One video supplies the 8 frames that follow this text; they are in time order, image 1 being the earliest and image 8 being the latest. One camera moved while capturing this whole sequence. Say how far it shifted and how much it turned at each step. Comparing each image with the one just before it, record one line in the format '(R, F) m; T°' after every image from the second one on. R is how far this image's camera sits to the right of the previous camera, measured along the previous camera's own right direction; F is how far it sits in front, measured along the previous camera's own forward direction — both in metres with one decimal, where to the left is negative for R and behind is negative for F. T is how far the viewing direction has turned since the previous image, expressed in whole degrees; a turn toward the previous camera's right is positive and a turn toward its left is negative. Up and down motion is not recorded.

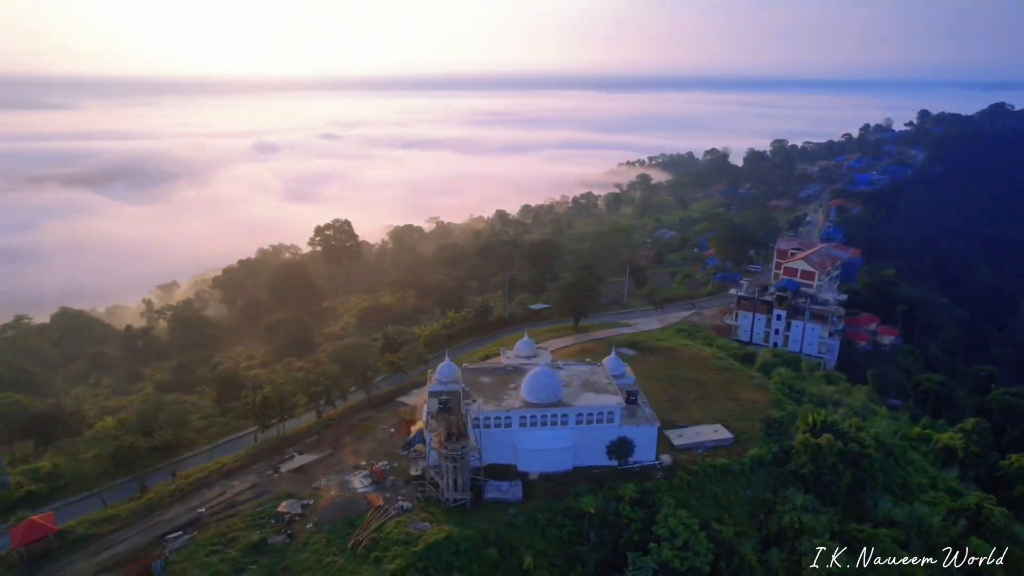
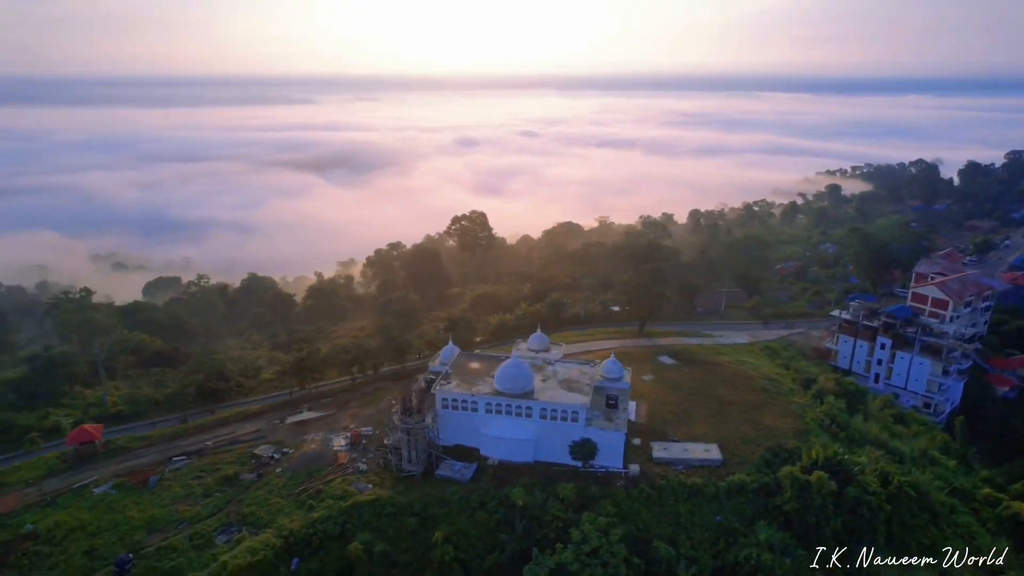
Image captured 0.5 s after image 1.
(+8.0, +0.4) m; -16°
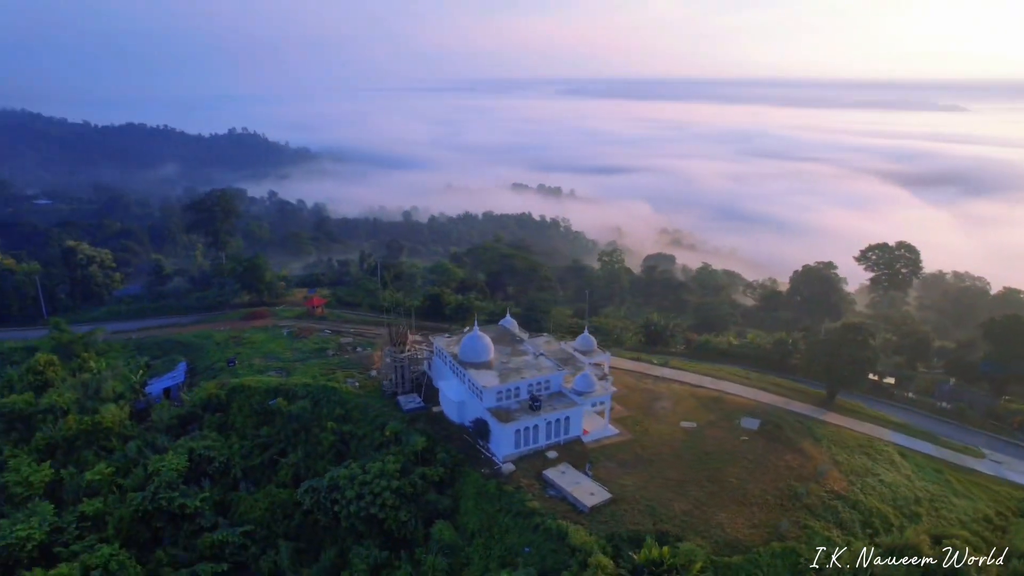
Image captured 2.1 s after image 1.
(+22.0, +7.6) m; -48°
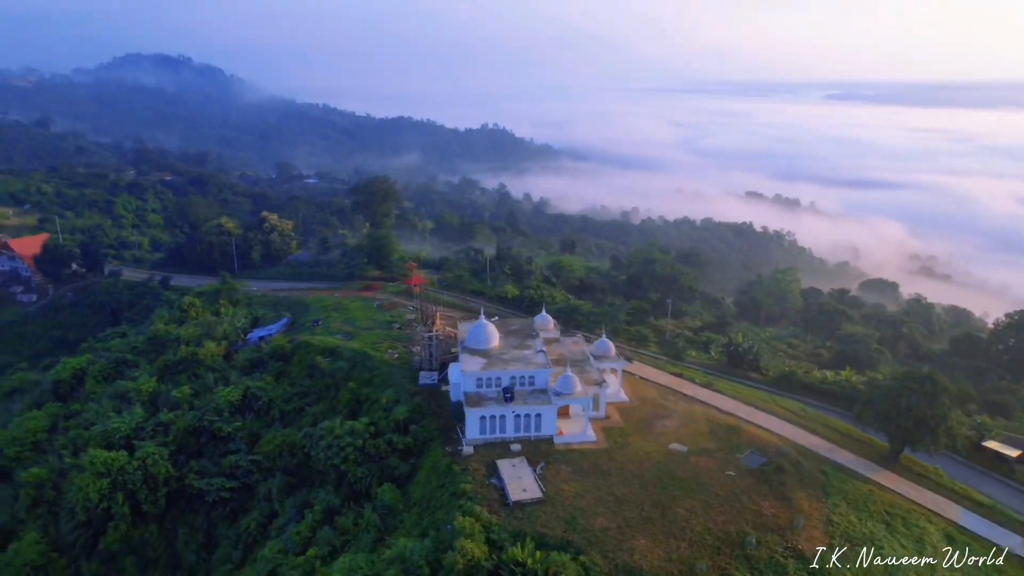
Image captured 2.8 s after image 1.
(+10.0, +1.0) m; -20°
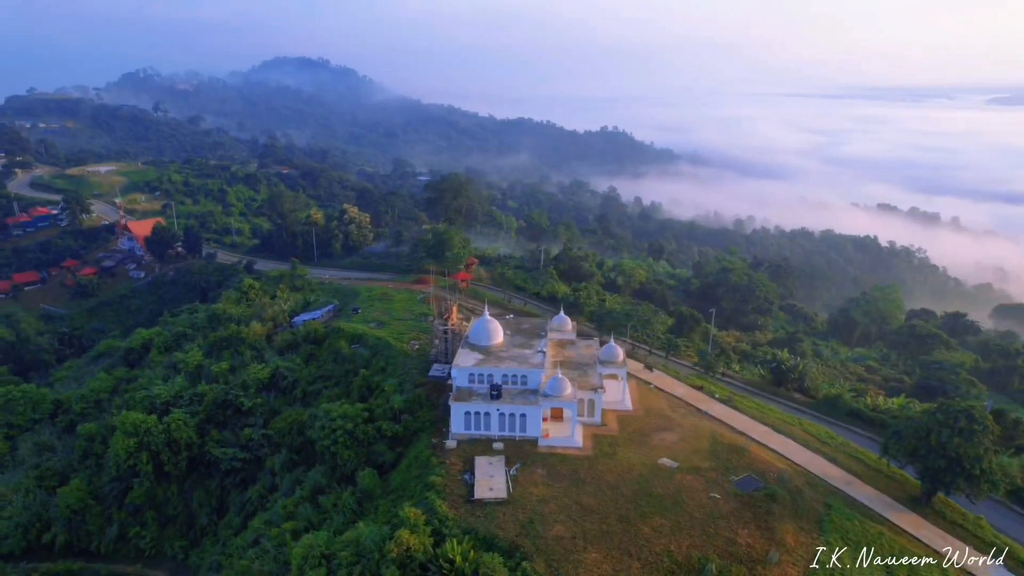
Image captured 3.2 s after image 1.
(+5.0, +0.8) m; -10°
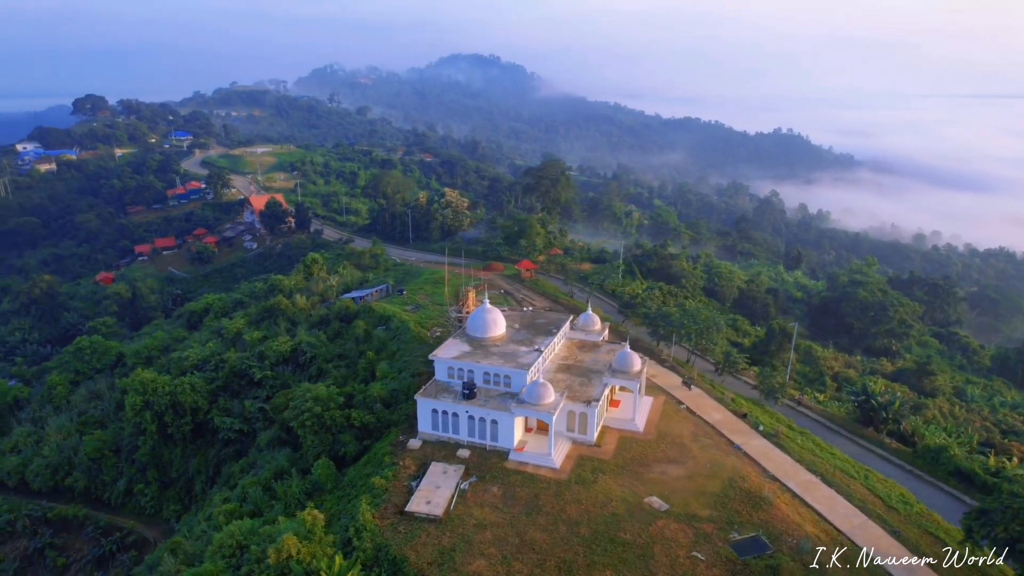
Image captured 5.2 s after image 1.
(+6.0, +4.6) m; -14°
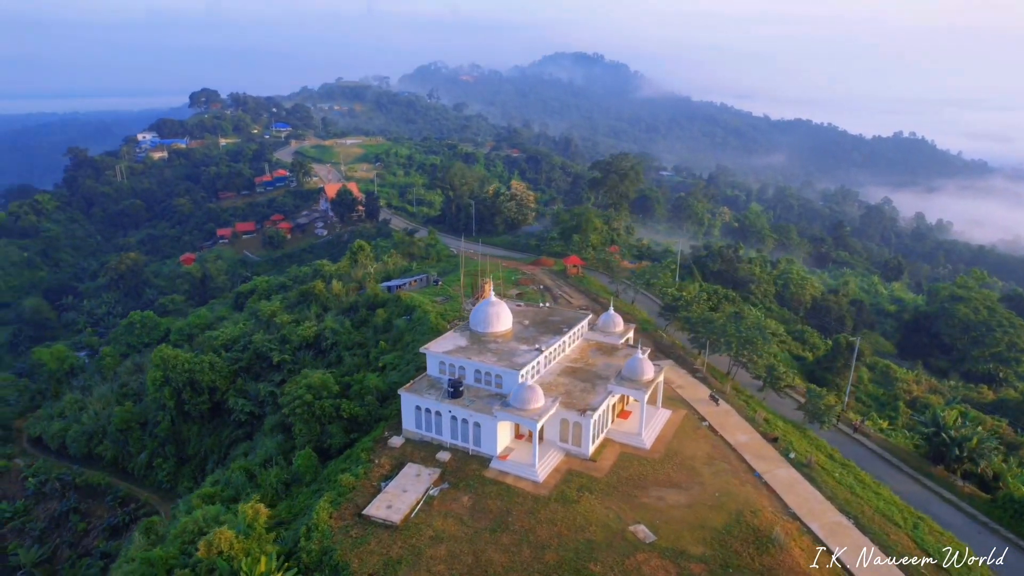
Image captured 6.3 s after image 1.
(+3.3, +2.4) m; -8°
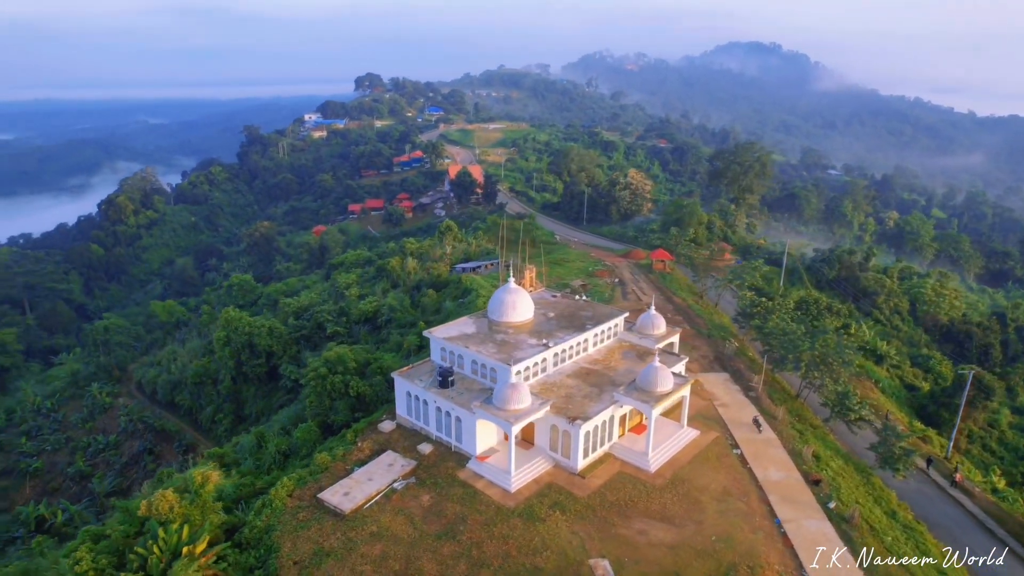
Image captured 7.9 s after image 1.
(+4.5, +2.6) m; -13°
